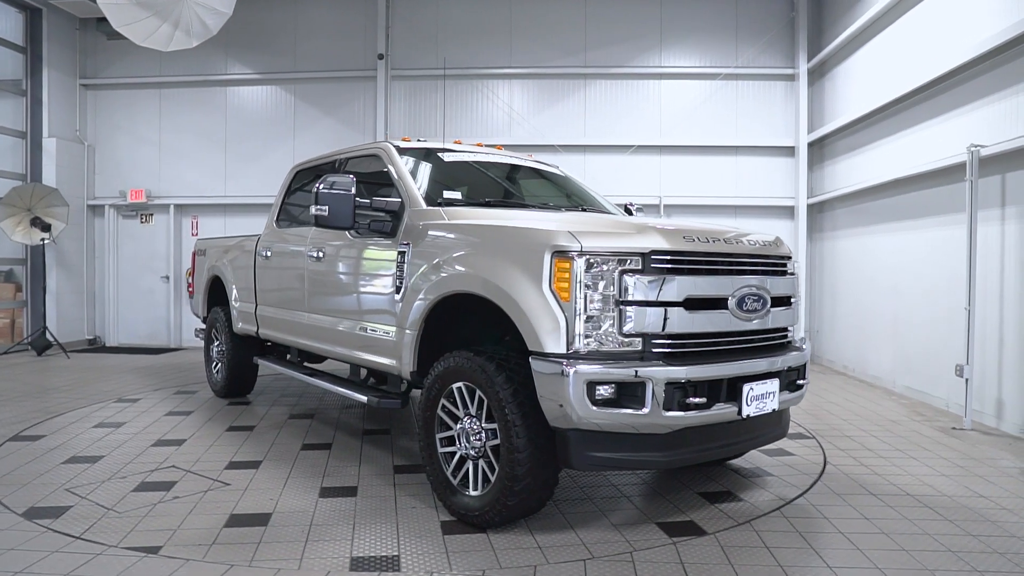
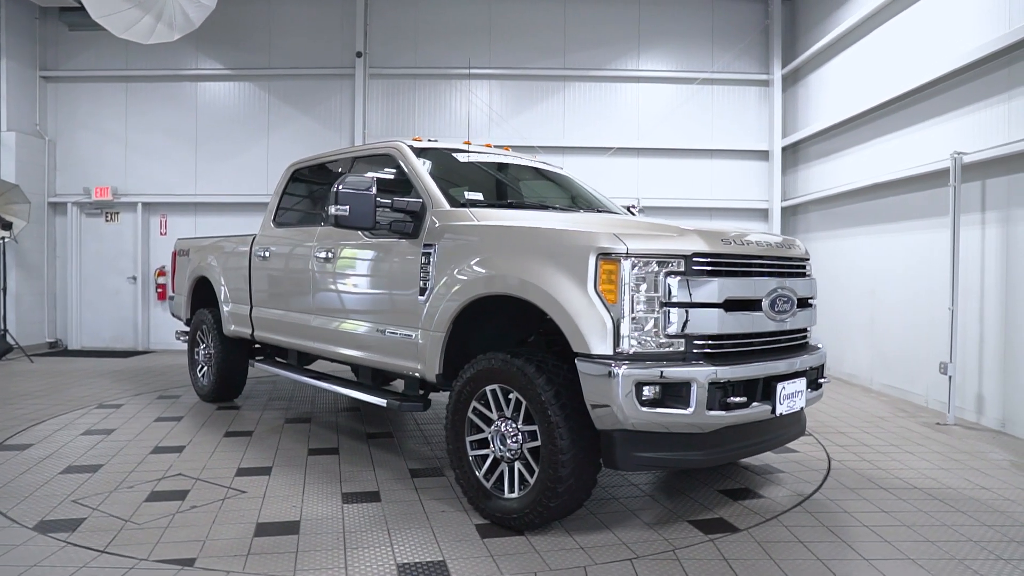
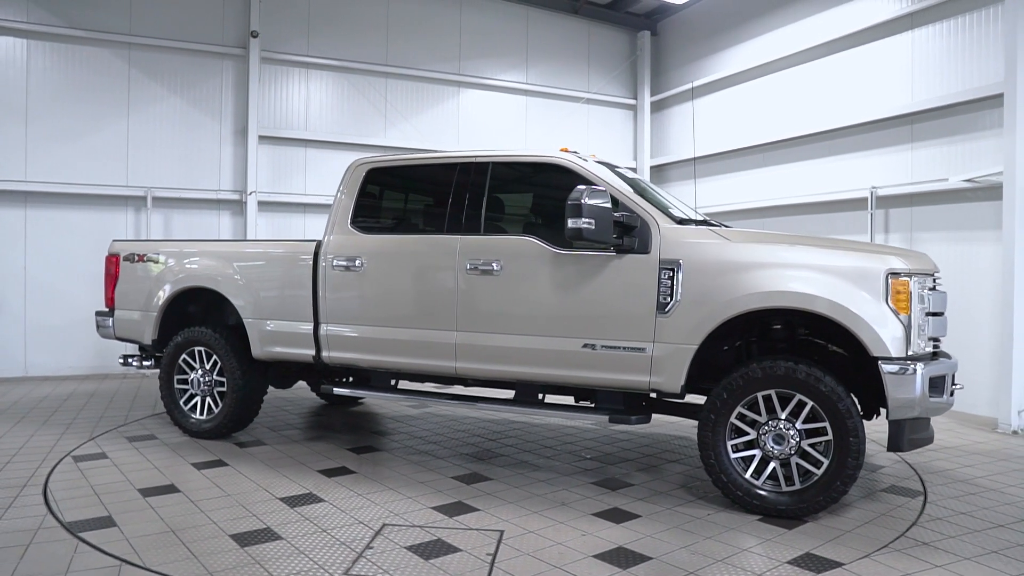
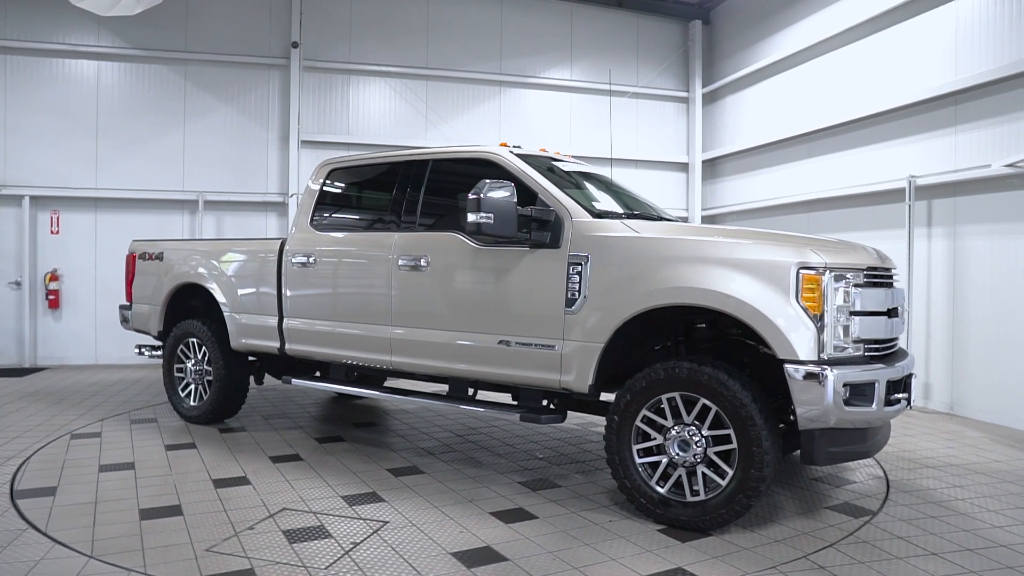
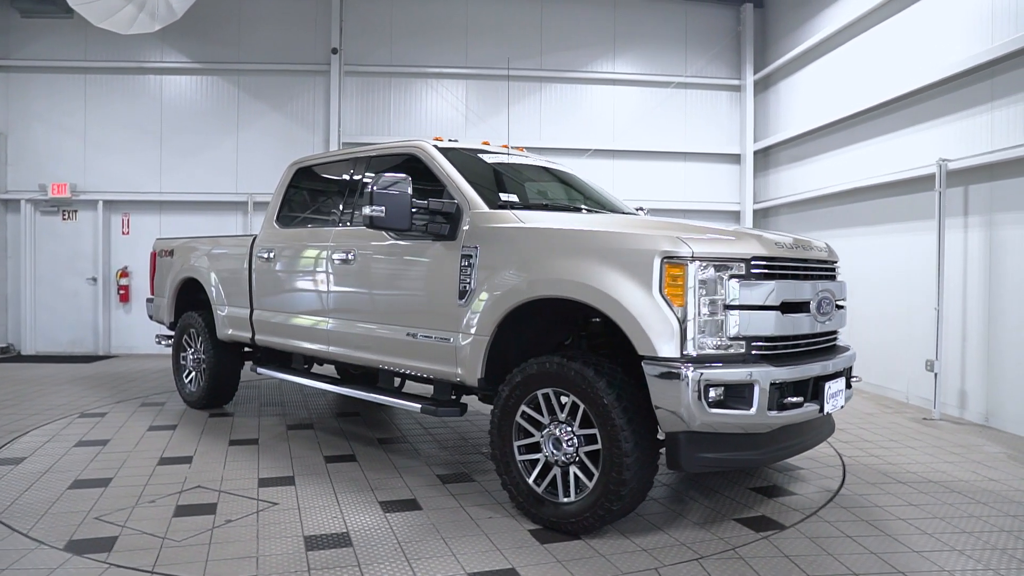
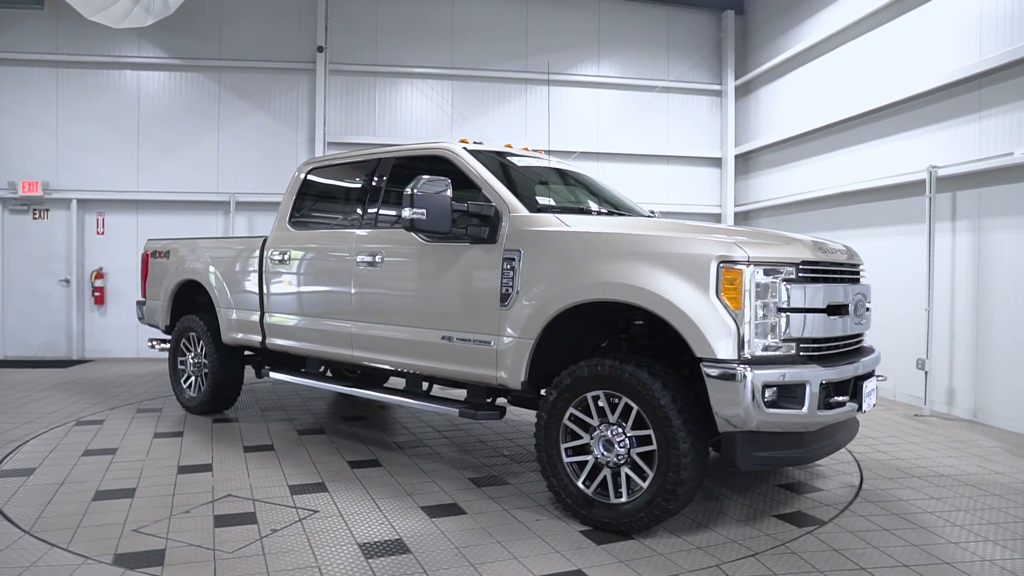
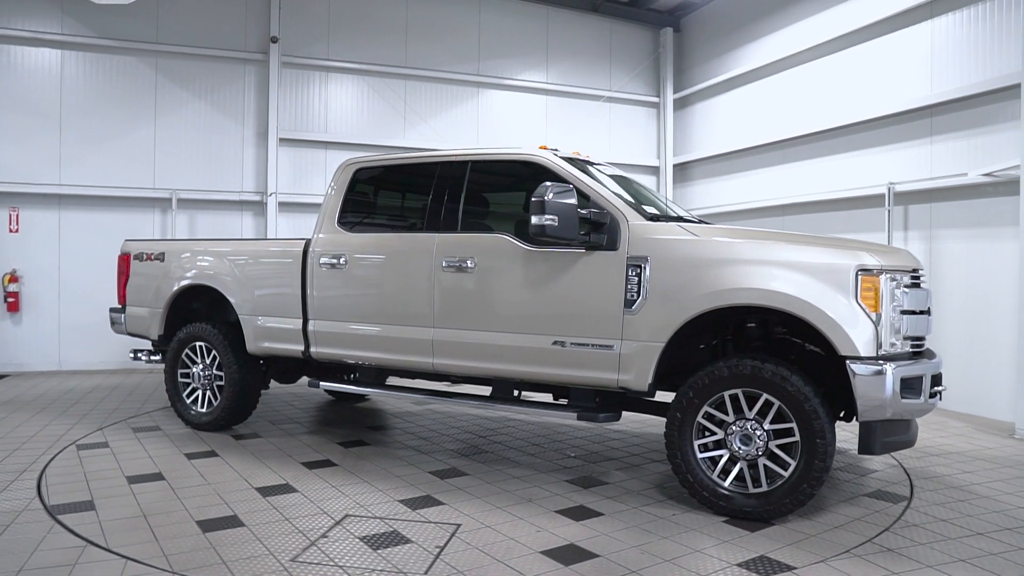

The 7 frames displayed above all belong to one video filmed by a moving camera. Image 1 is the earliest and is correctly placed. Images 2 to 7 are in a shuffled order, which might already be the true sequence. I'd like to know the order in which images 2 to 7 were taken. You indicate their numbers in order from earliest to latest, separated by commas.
2, 5, 6, 4, 7, 3
